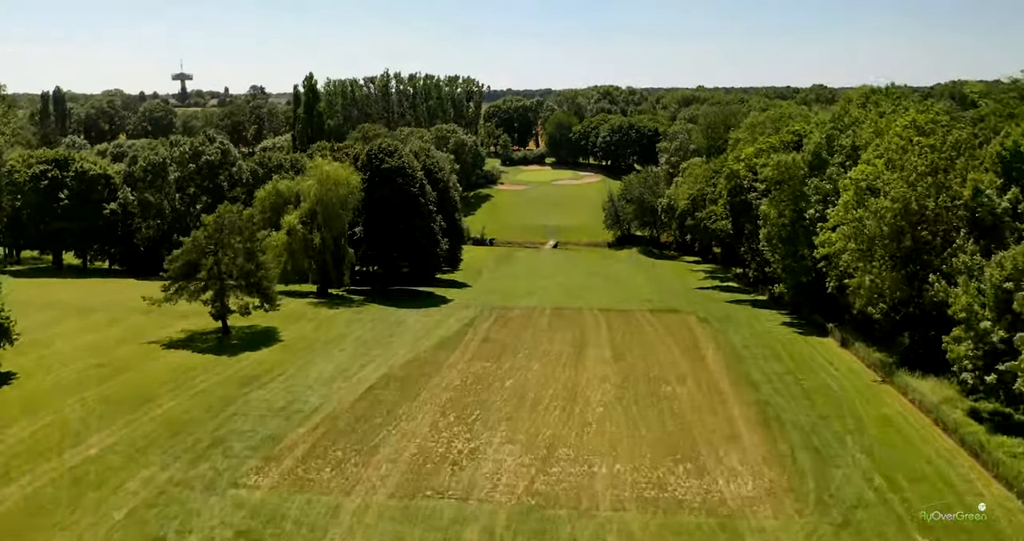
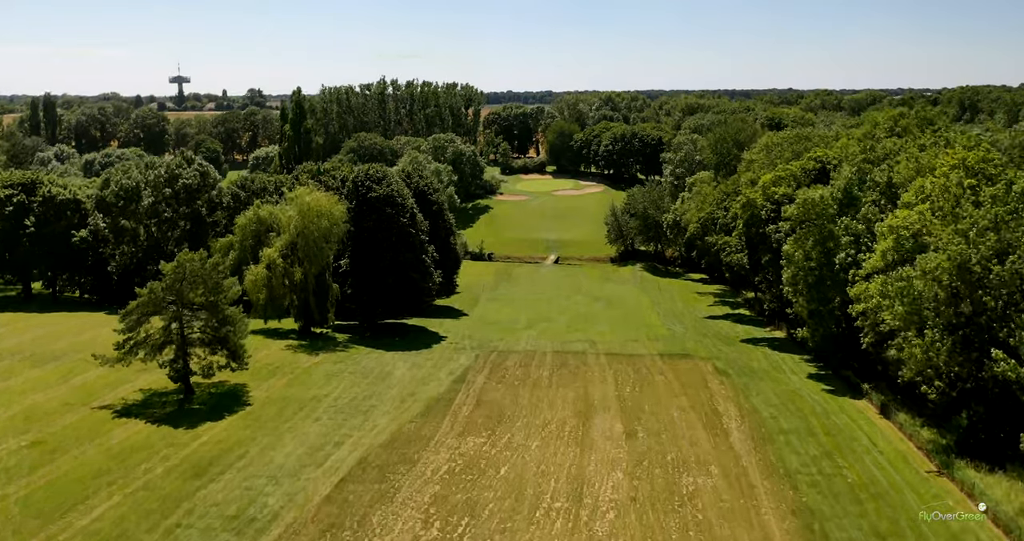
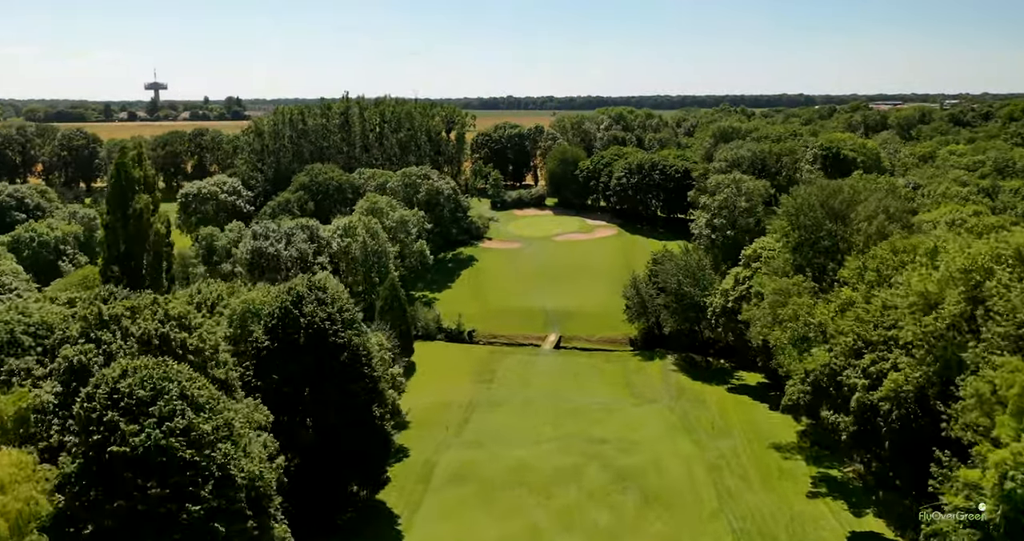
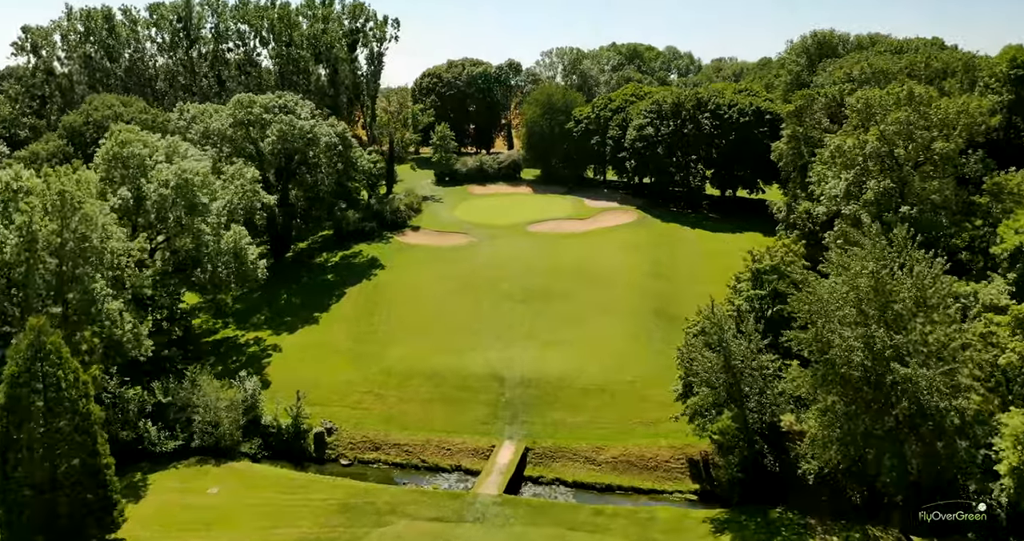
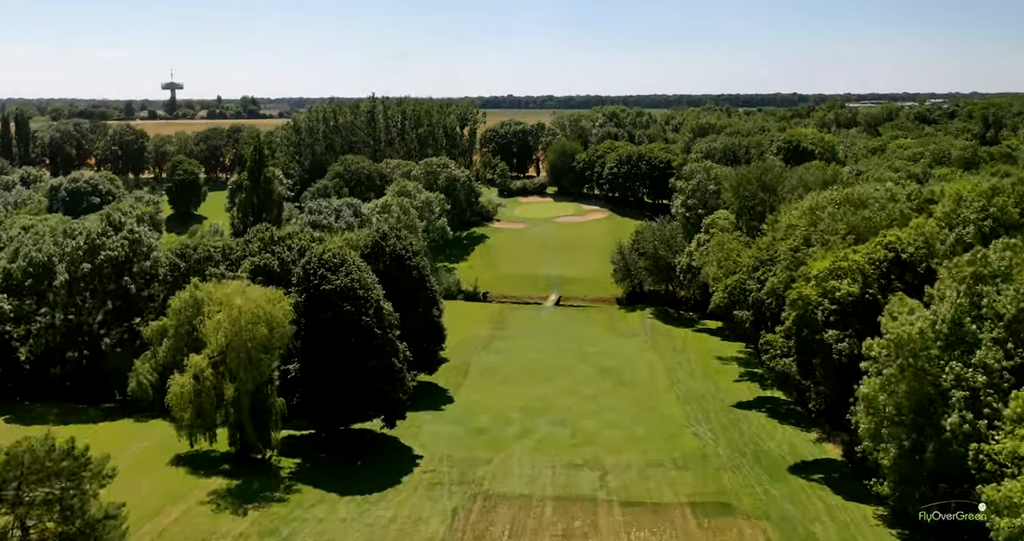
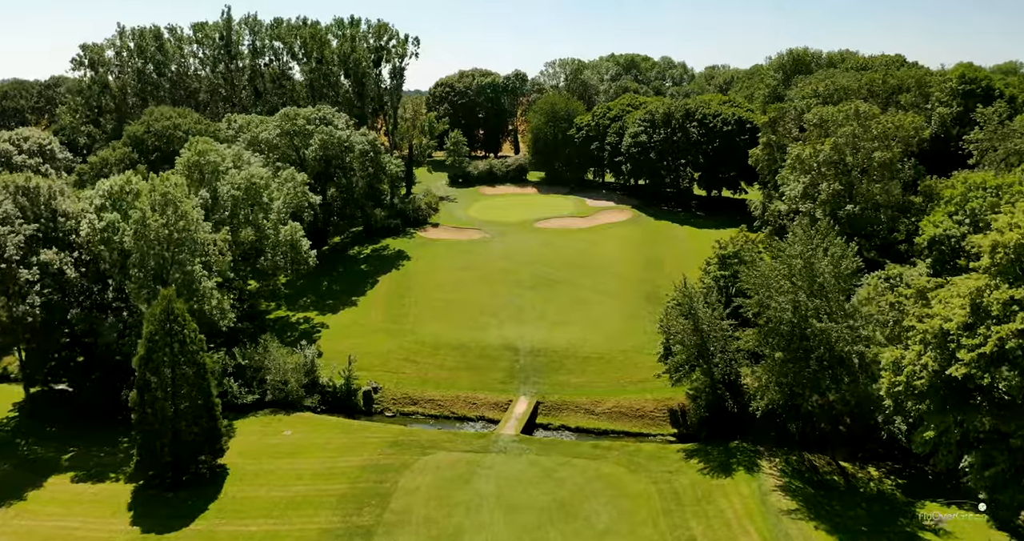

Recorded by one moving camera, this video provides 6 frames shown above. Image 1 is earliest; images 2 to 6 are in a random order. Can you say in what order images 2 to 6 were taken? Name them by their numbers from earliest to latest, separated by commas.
2, 5, 3, 6, 4
